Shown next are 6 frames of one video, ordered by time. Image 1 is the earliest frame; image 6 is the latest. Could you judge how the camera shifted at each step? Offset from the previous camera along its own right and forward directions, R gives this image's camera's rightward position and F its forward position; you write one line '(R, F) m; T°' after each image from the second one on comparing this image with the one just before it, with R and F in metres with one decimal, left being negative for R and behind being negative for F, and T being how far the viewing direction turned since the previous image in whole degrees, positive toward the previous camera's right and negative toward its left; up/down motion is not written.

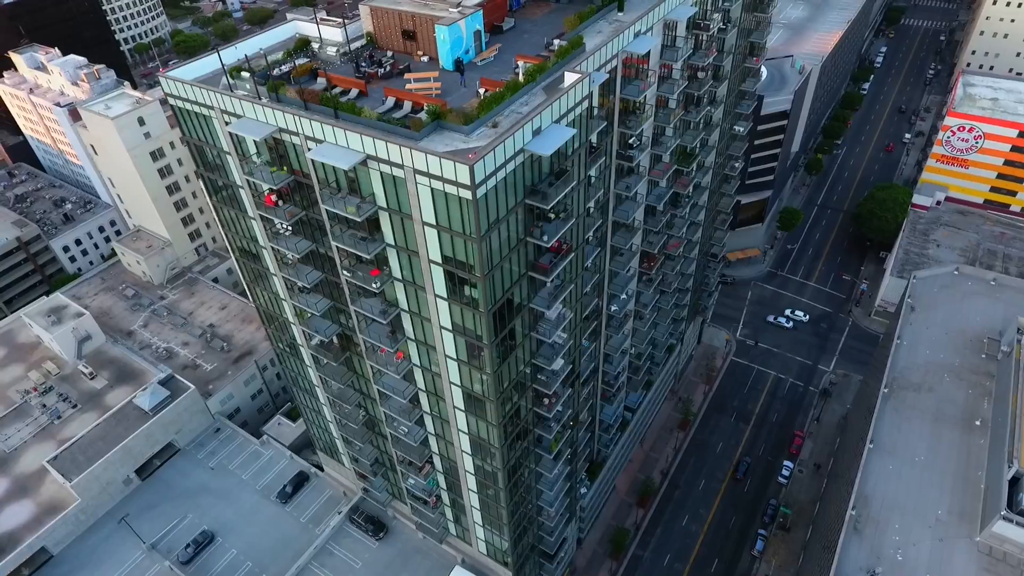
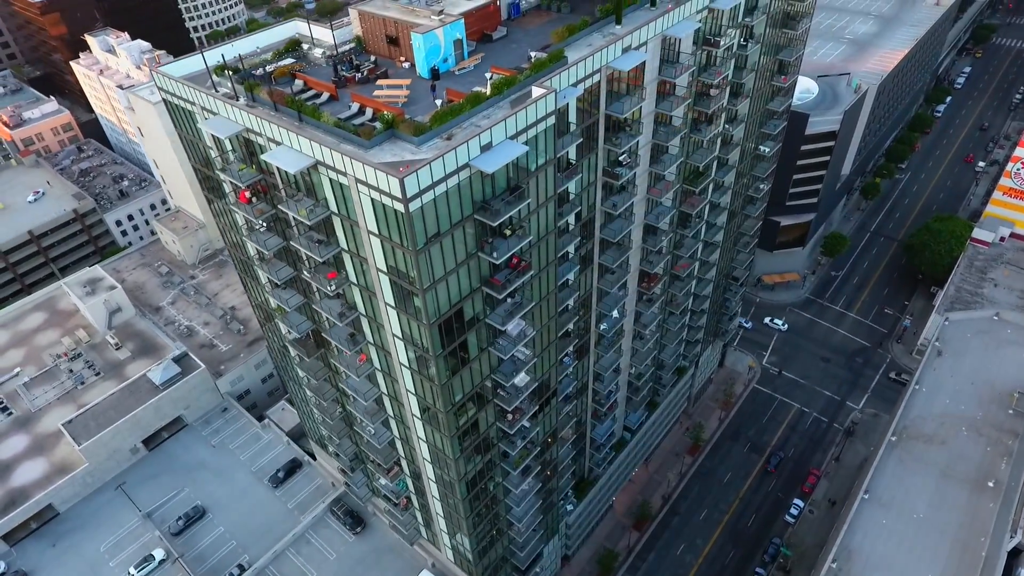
(+7.1, +1.0) m; -6°
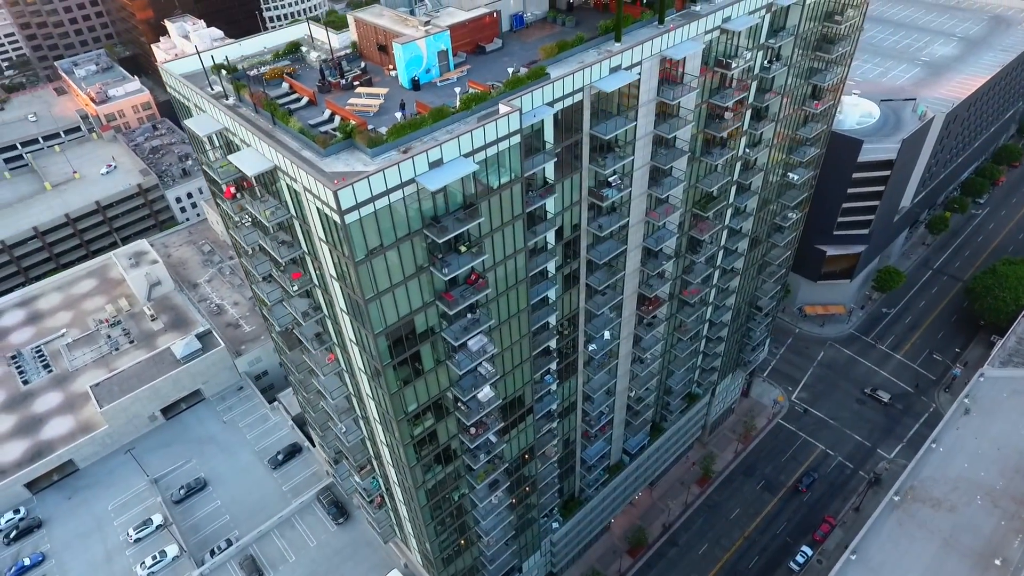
(+7.3, +0.9) m; -6°
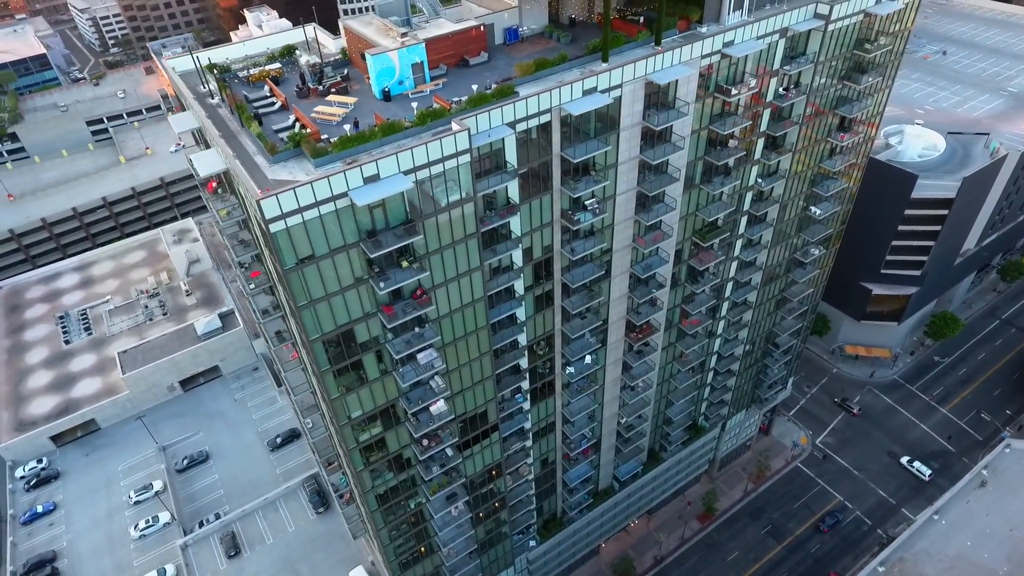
(+8.3, +1.1) m; -7°
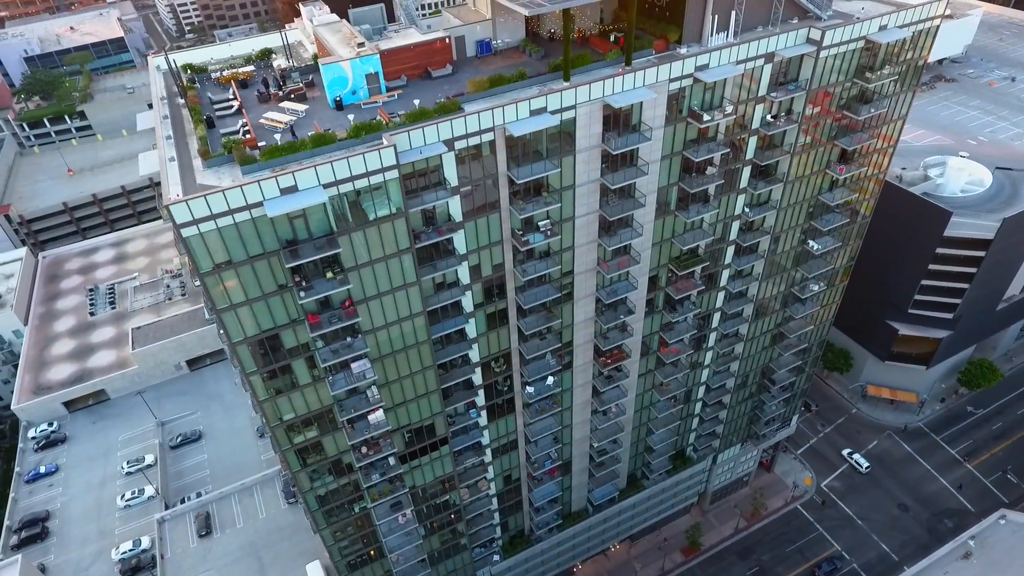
(+8.6, +1.2) m; -6°
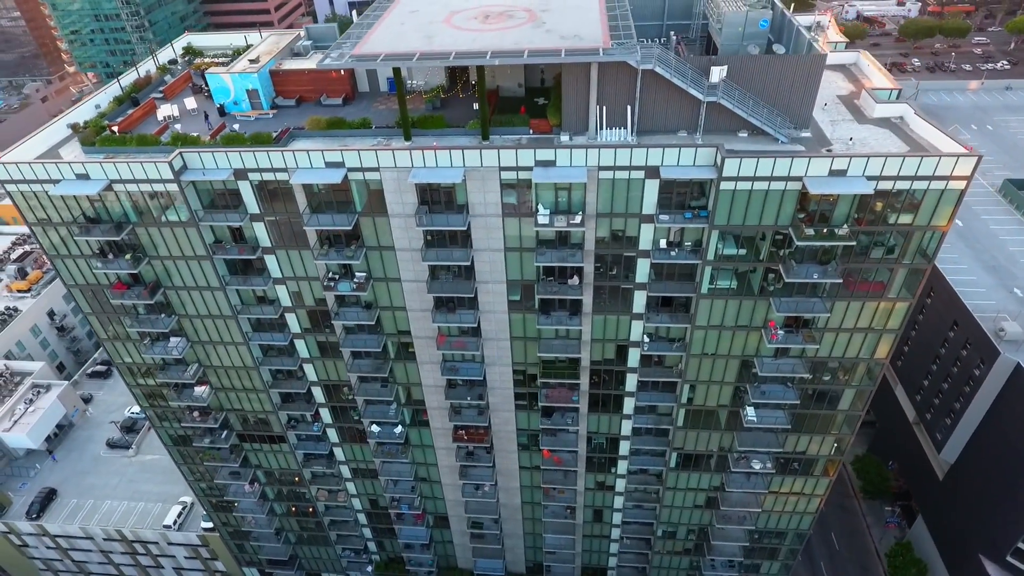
(+30.5, +10.1) m; -24°
